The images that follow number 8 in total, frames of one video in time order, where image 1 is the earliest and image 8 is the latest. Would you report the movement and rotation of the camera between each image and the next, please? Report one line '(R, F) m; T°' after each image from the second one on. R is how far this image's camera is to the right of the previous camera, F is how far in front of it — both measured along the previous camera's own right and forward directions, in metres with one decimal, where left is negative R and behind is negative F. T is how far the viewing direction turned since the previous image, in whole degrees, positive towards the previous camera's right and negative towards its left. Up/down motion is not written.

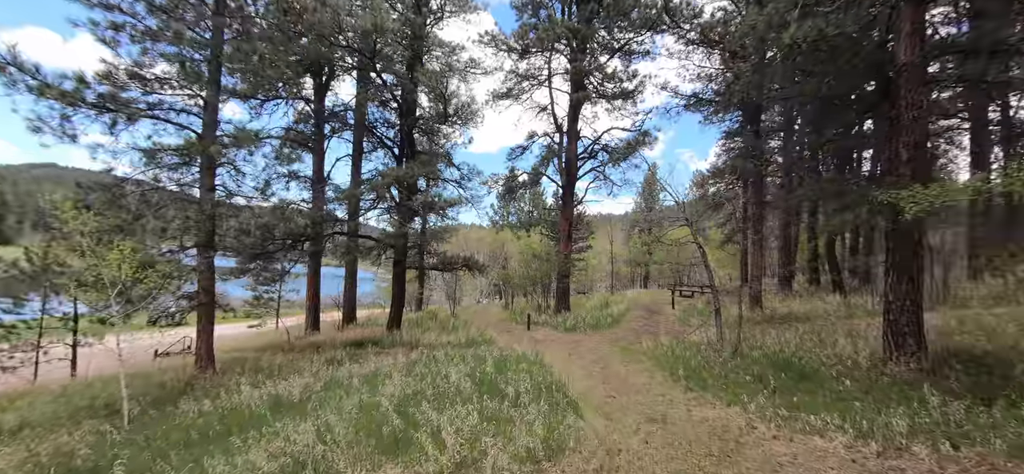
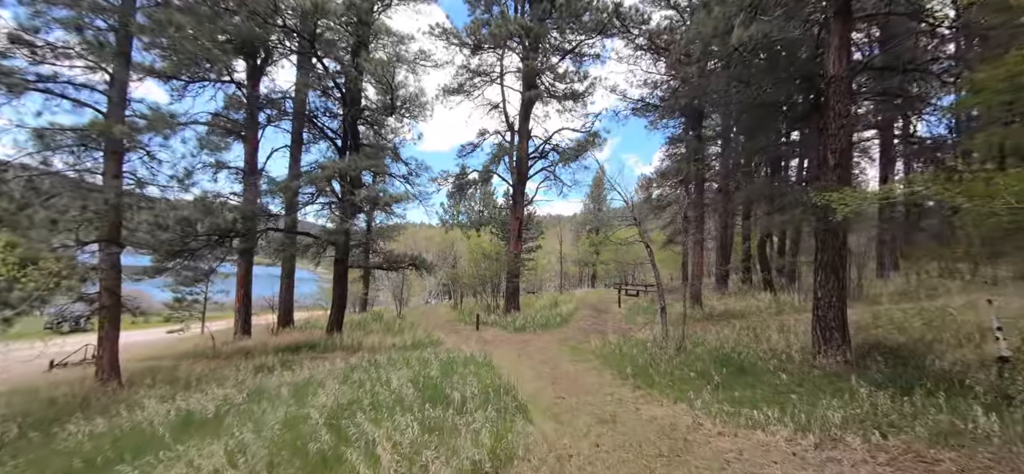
(0.0, +0.2) m; +6°
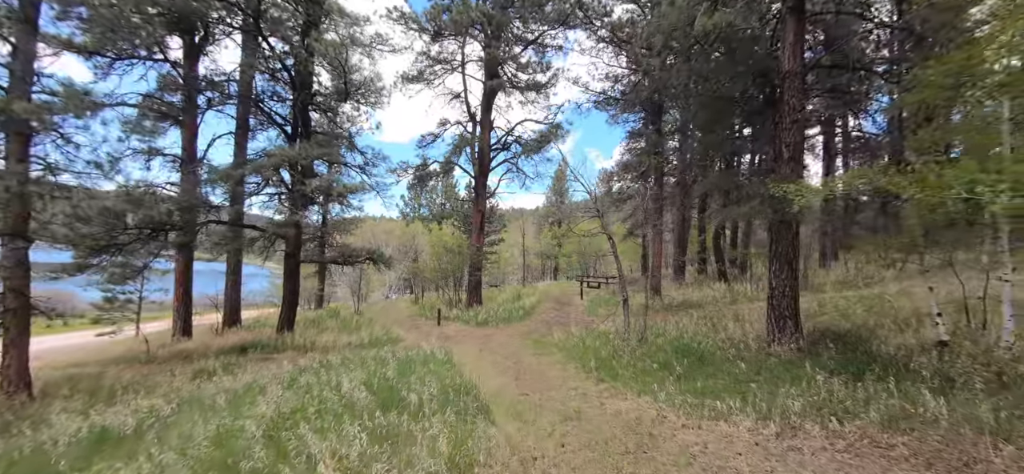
(0.0, +0.2) m; +5°
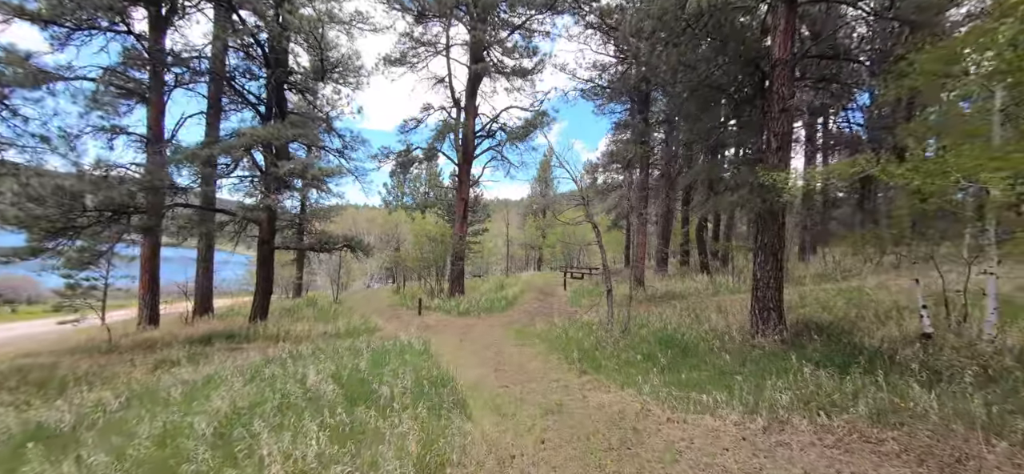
(0.0, +0.3) m; +2°
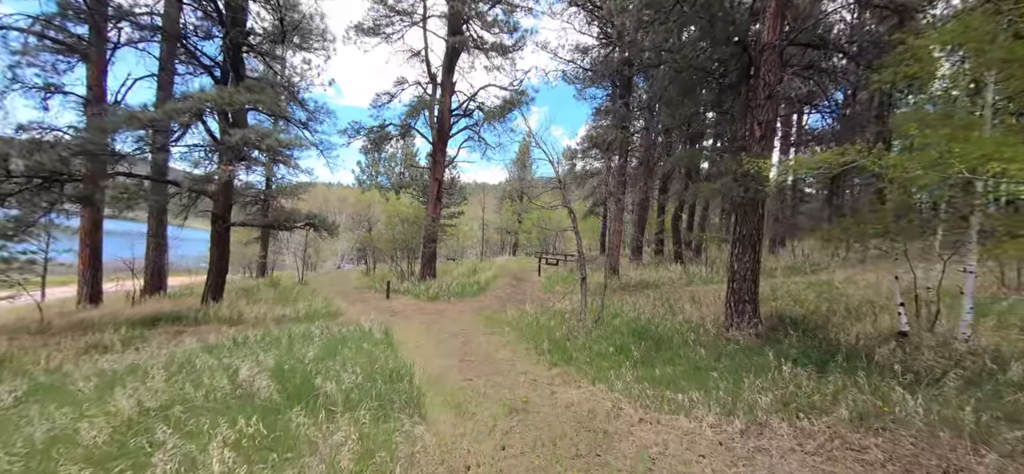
(+0.1, +0.5) m; +3°
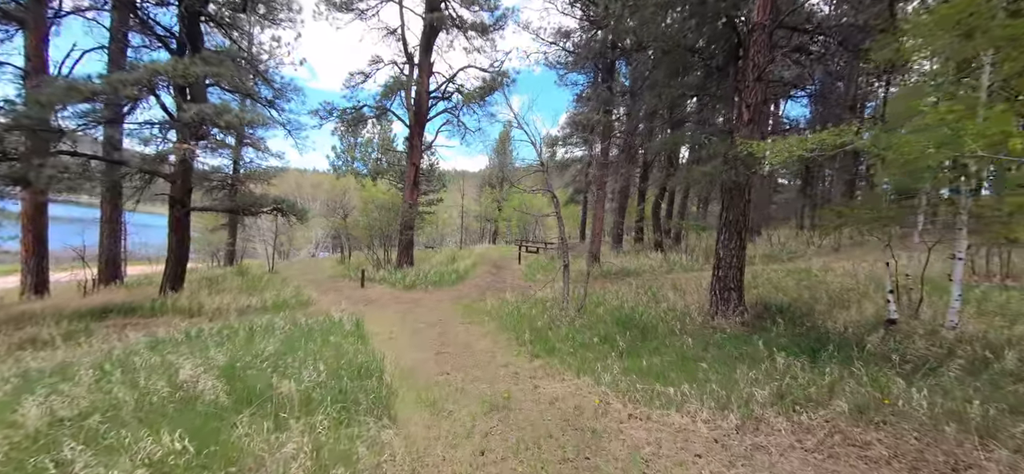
(0.0, +0.4) m; +3°
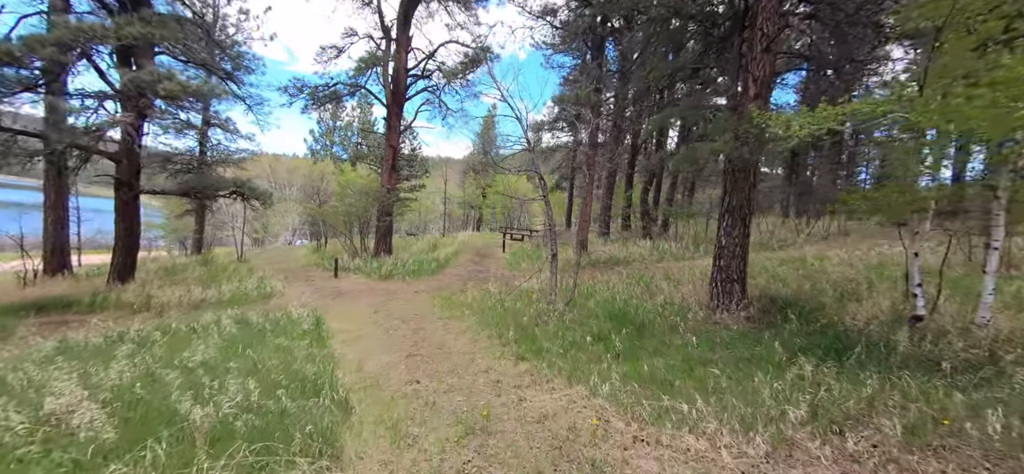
(0.0, +0.8) m; +2°
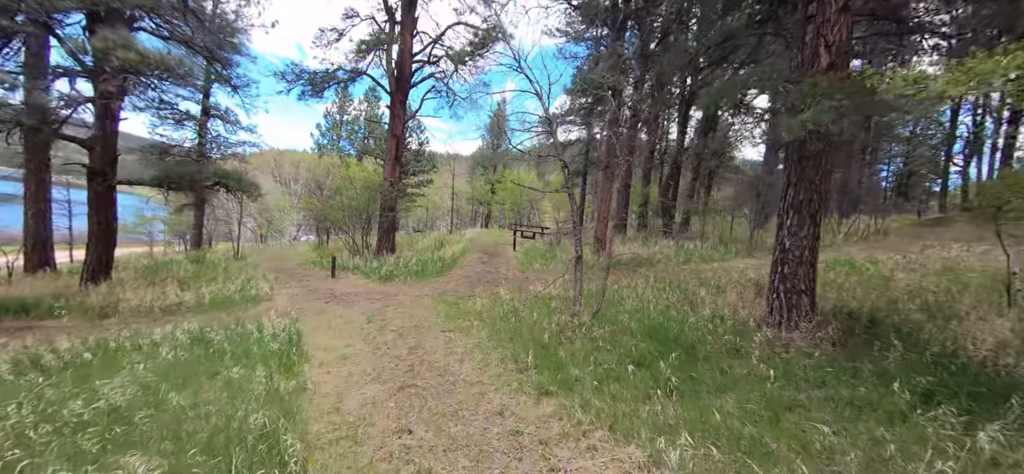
(-0.1, +1.3) m; -1°
